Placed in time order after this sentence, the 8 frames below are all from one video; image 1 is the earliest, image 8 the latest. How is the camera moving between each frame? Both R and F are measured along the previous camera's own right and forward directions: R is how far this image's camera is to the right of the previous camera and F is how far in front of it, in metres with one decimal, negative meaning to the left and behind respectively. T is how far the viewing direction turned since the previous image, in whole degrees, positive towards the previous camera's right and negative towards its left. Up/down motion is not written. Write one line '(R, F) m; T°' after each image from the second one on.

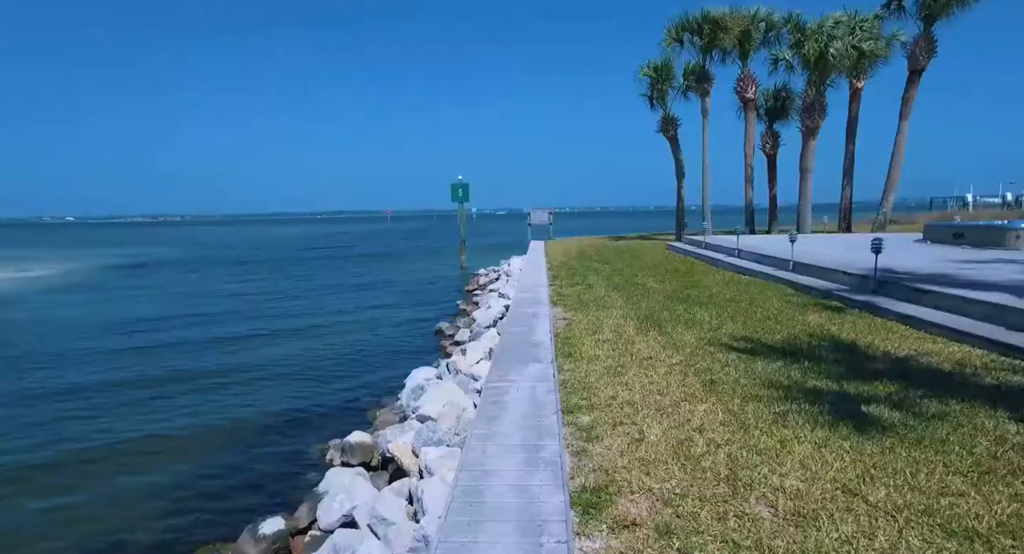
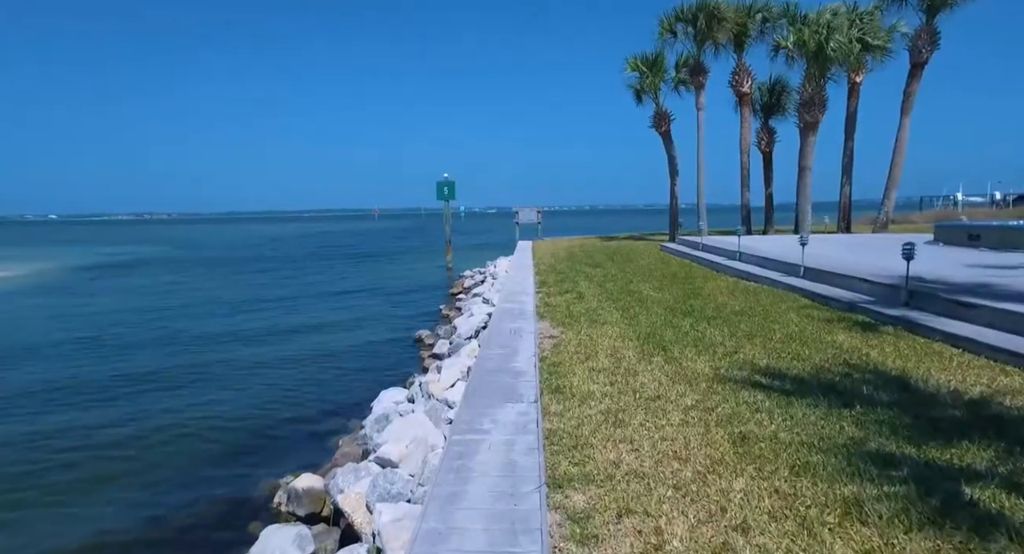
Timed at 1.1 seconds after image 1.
(+0.1, +1.2) m; +1°
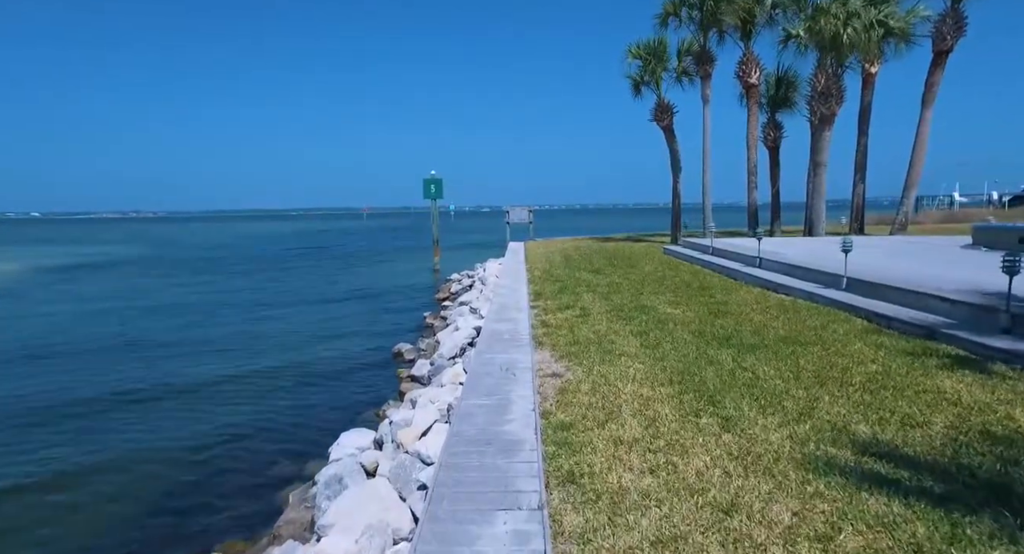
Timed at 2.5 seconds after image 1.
(0.0, +1.7) m; +1°
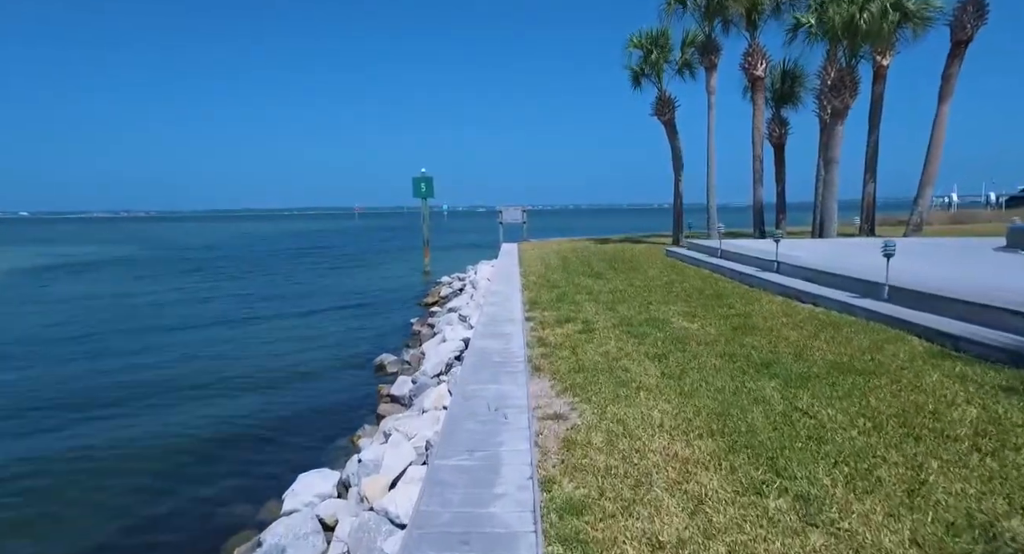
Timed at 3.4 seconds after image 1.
(0.0, +1.2) m; +1°
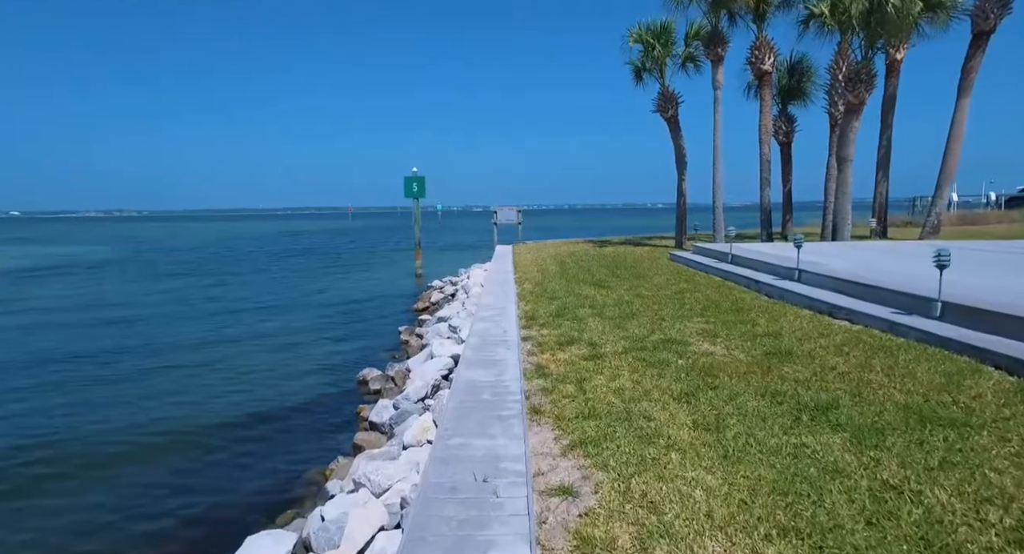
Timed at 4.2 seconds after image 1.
(0.0, +1.1) m; 0°
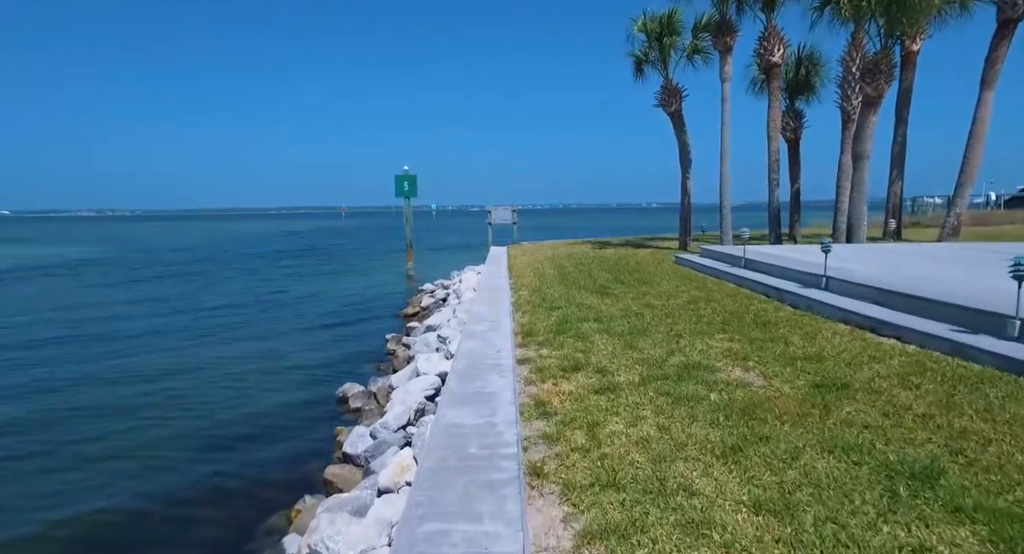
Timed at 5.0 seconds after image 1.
(0.0, +1.1) m; 0°
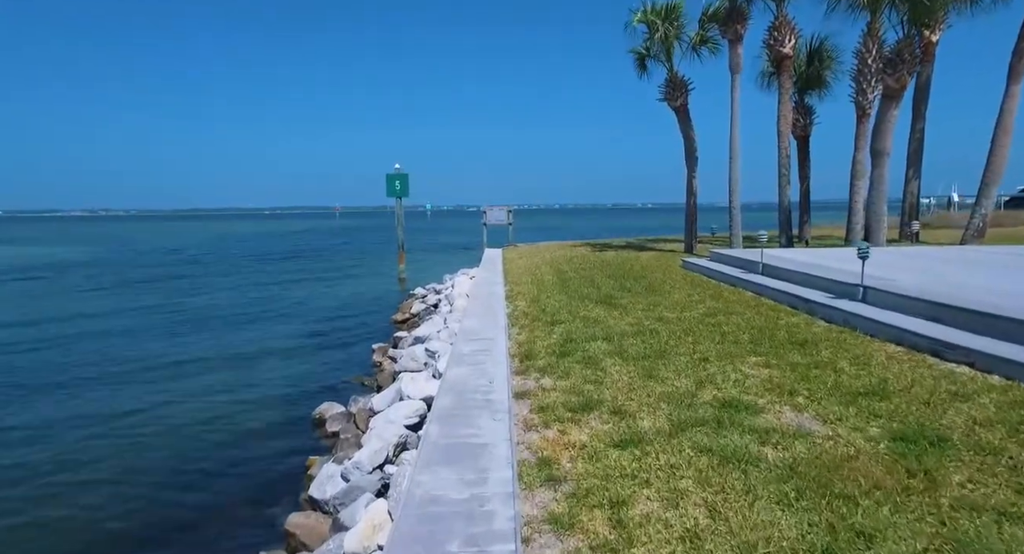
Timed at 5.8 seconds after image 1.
(0.0, +1.1) m; 0°
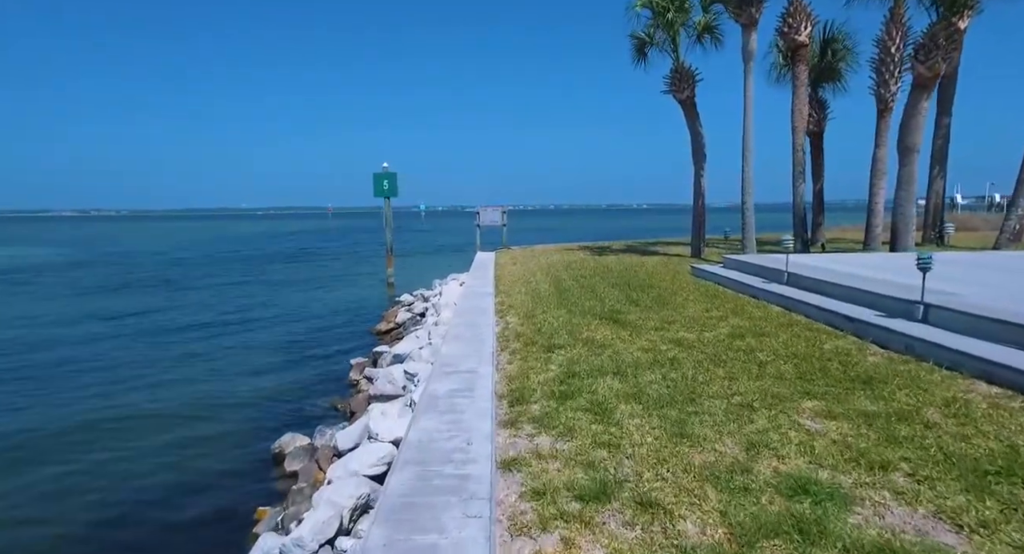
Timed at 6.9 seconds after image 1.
(+0.1, +1.5) m; 0°
